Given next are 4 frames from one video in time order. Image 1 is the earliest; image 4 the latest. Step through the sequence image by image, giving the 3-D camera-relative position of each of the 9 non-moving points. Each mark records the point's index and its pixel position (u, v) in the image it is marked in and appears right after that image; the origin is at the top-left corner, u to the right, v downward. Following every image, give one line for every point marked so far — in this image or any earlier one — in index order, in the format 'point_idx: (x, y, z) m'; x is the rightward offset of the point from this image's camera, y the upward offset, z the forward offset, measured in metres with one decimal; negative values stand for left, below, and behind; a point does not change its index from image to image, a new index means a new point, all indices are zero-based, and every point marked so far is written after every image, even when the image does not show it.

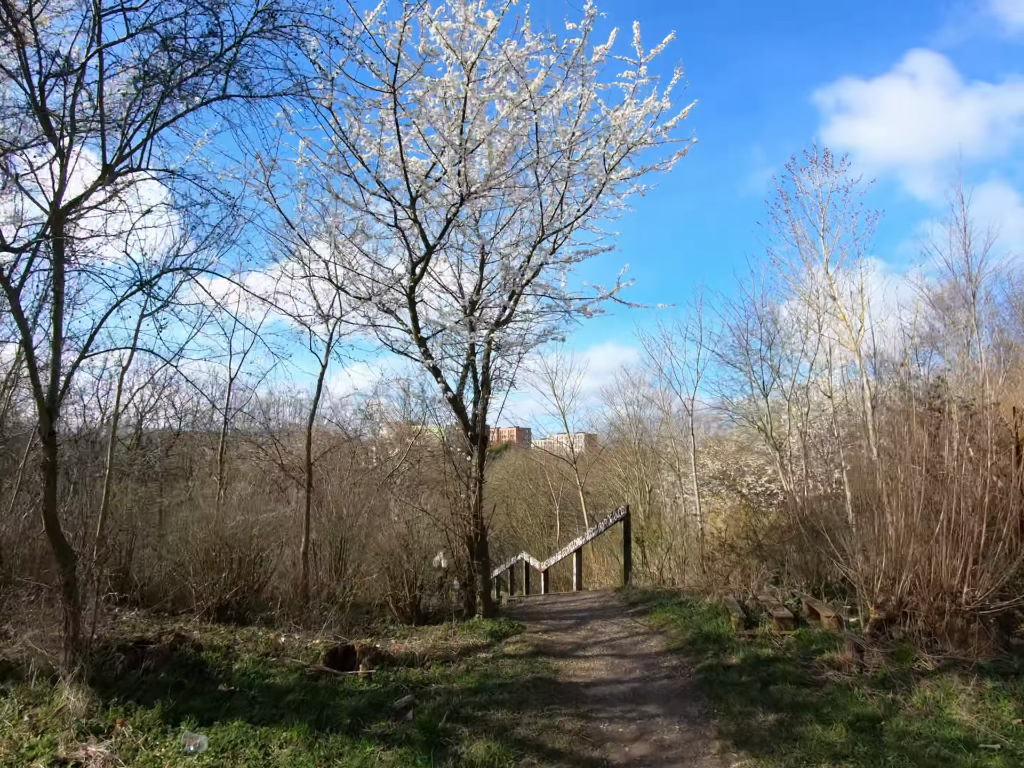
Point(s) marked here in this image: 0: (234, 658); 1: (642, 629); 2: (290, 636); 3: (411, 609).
0: (-2.8, -2.7, +6.7) m
1: (+1.3, -2.5, +7.0) m
2: (-2.4, -2.7, +7.3) m
3: (-1.1, -2.5, +7.6) m
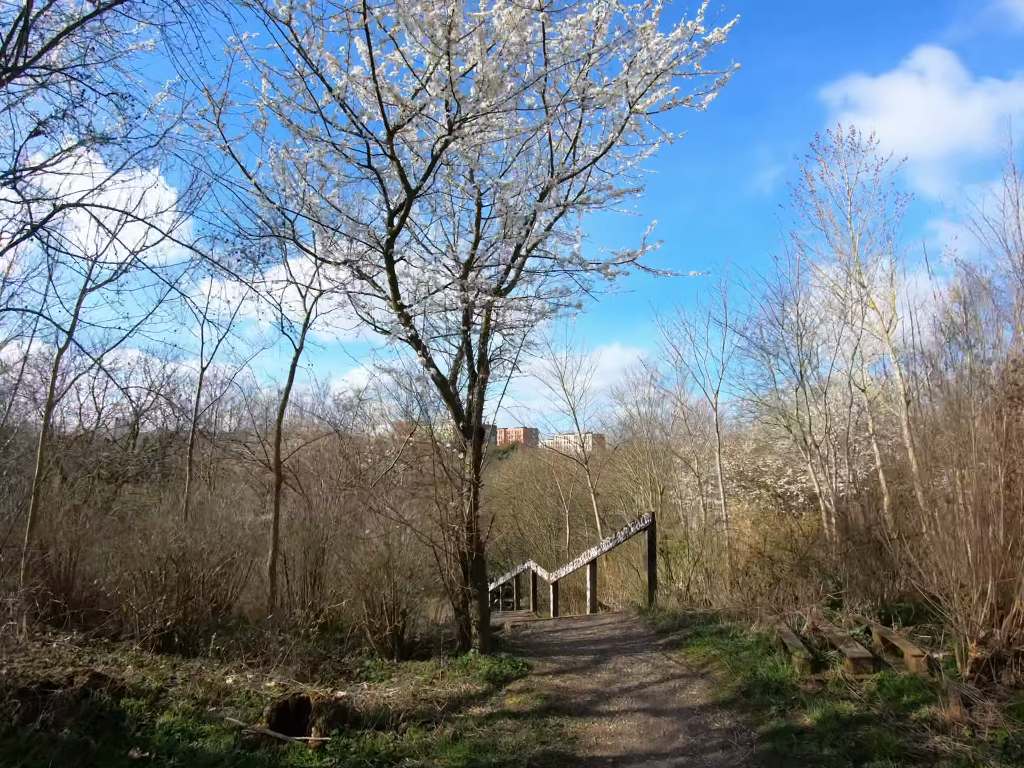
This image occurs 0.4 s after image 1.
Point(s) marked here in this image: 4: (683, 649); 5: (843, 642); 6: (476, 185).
0: (-2.8, -2.5, +5.3) m
1: (+1.4, -2.3, +5.6) m
2: (-2.4, -2.6, +6.0) m
3: (-1.1, -2.3, +6.2) m
4: (+1.5, -2.4, +6.1) m
5: (+2.8, -2.2, +5.7) m
6: (-0.3, +1.7, +5.8) m
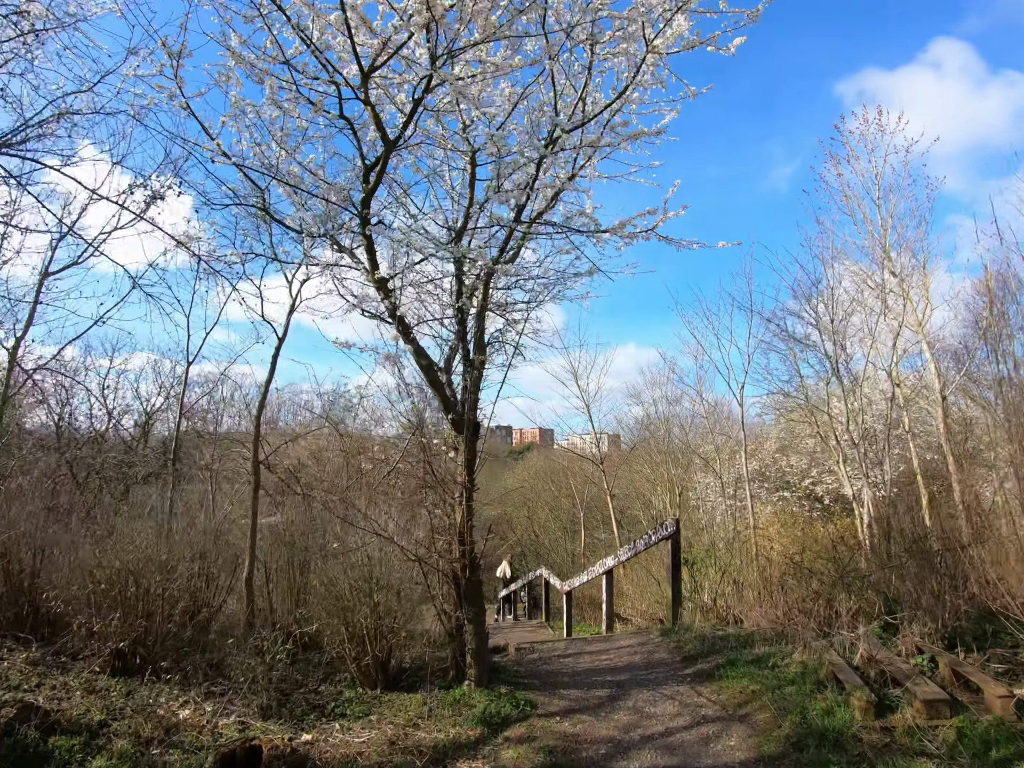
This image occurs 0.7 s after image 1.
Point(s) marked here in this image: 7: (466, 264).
0: (-2.8, -2.5, +4.5) m
1: (+1.4, -2.2, +4.7) m
2: (-2.4, -2.5, +5.1) m
3: (-1.1, -2.3, +5.3) m
4: (+1.6, -2.3, +5.2) m
5: (+2.8, -2.0, +4.7) m
6: (-0.3, +1.8, +4.9) m
7: (-0.3, +0.9, +5.0) m
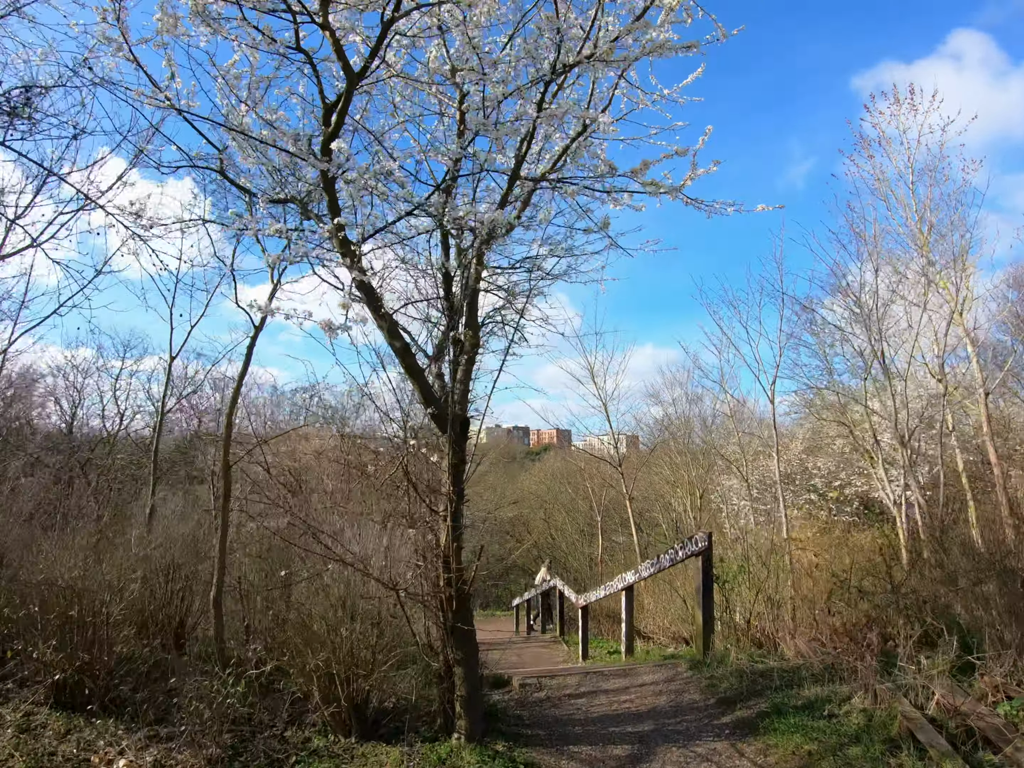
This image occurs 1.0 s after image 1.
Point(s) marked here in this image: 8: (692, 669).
0: (-2.8, -2.4, +3.7) m
1: (+1.3, -2.2, +3.7) m
2: (-2.4, -2.4, +4.3) m
3: (-1.1, -2.2, +4.5) m
4: (+1.6, -2.2, +4.3) m
5: (+2.7, -2.0, +3.8) m
6: (-0.3, +1.9, +4.0) m
7: (-0.4, +1.0, +4.1) m
8: (+1.5, -2.4, +5.7) m
